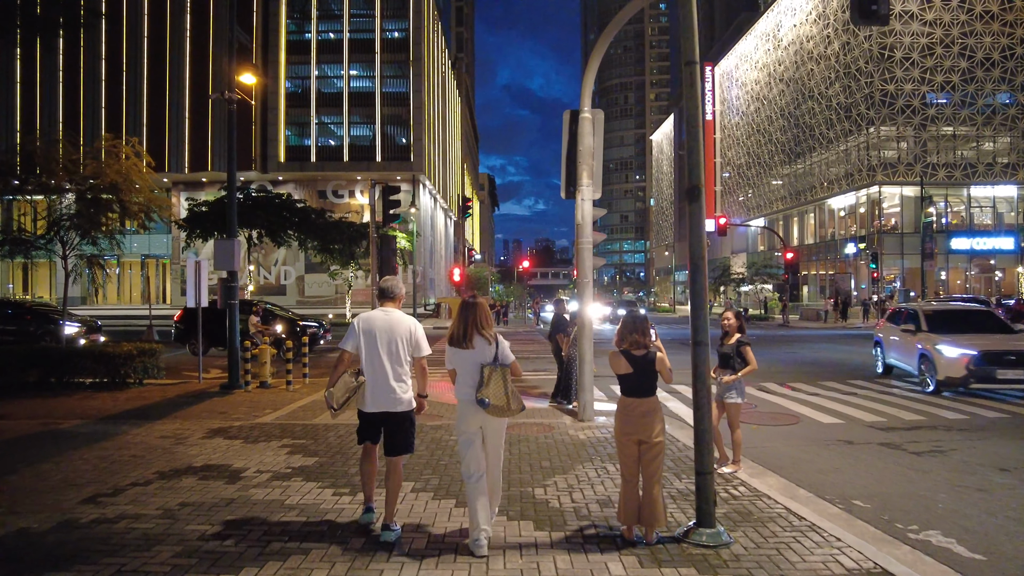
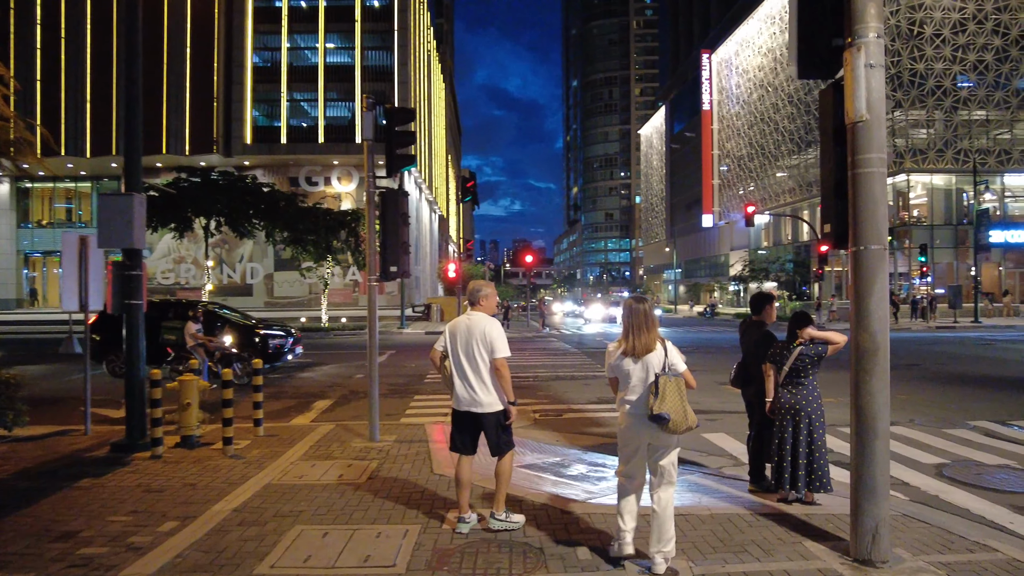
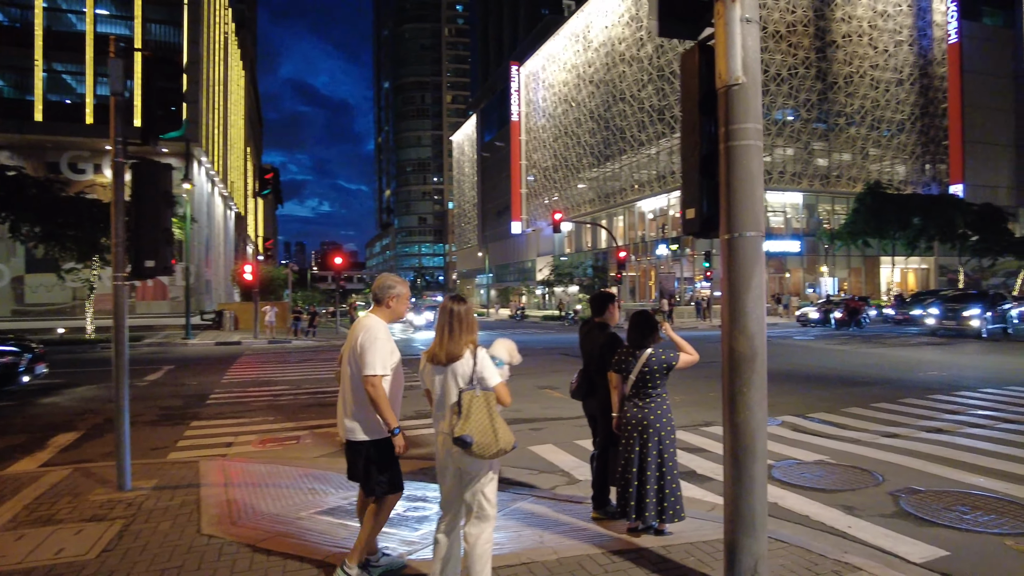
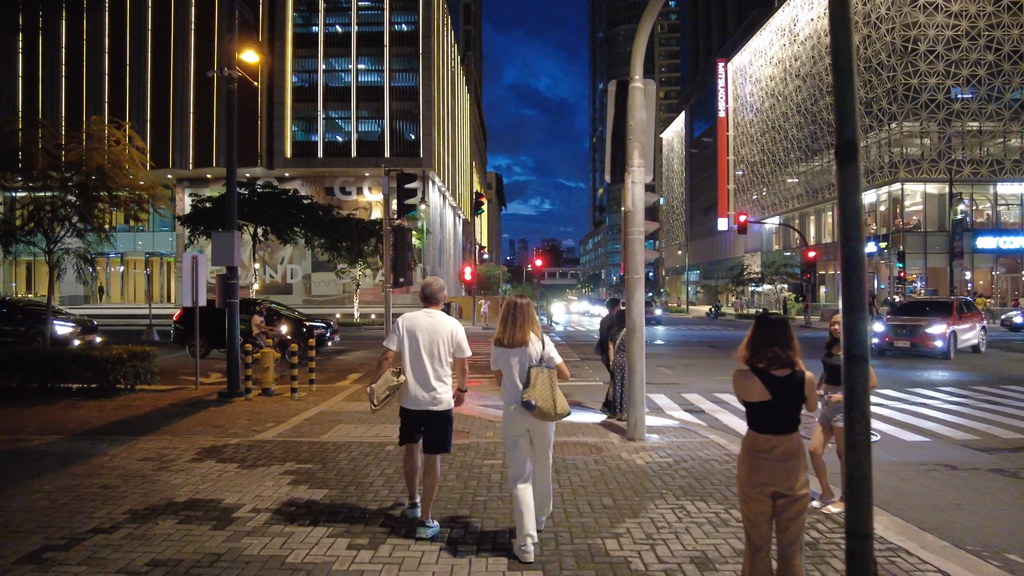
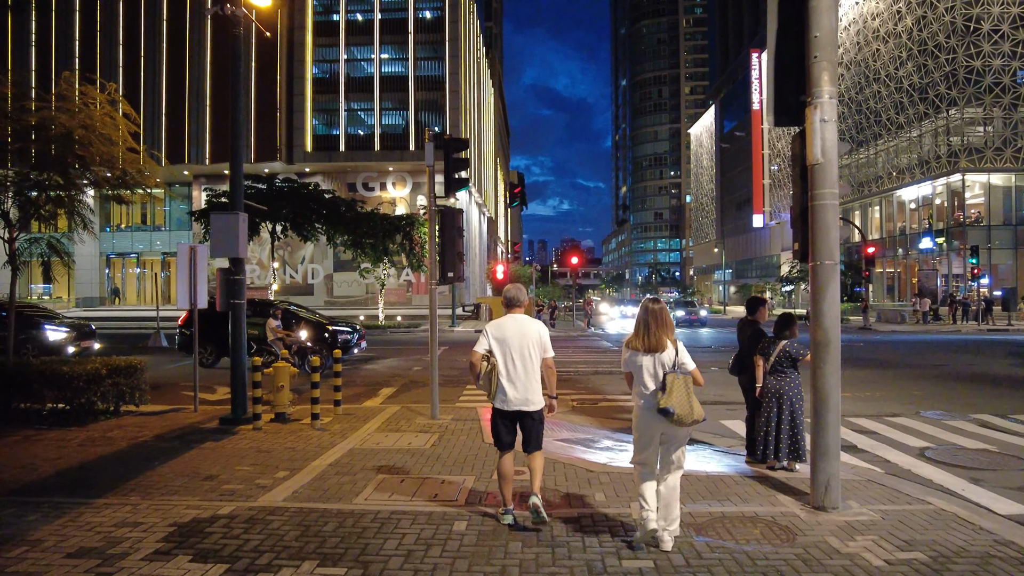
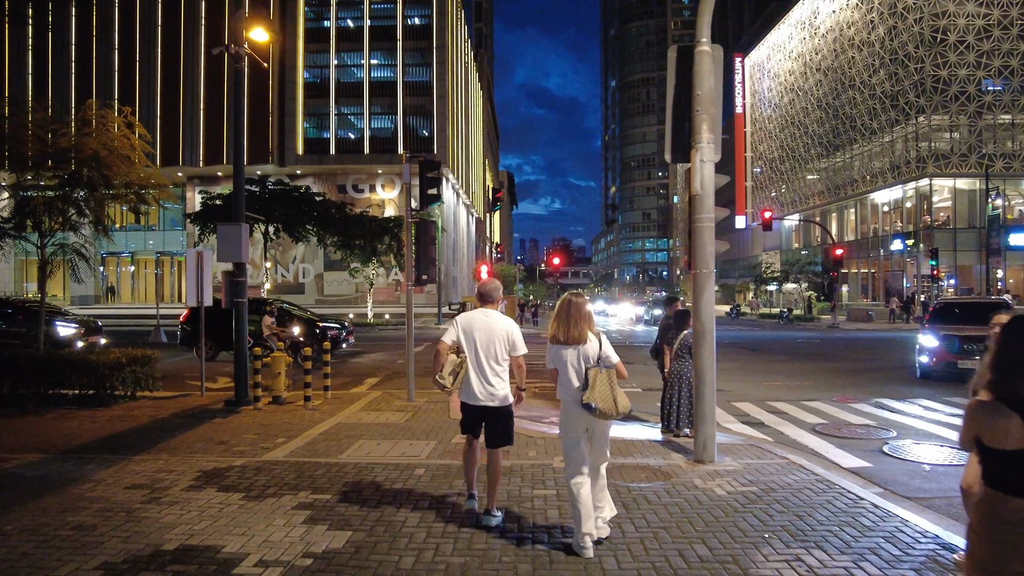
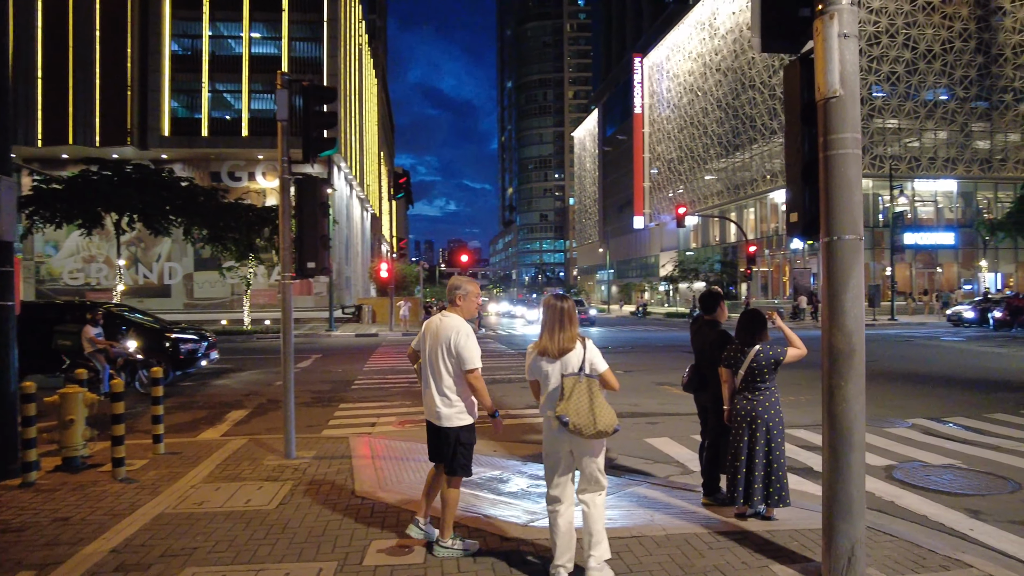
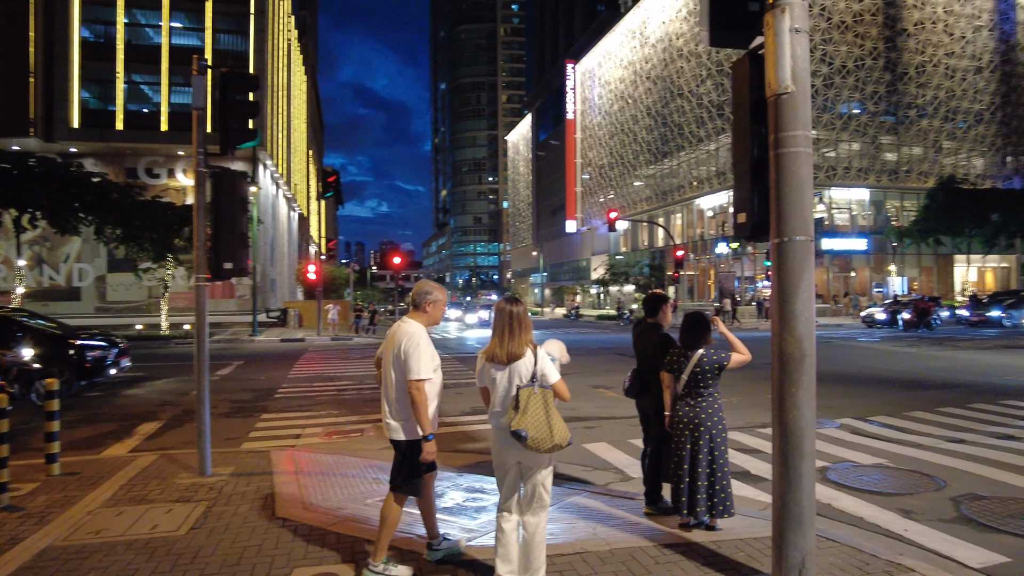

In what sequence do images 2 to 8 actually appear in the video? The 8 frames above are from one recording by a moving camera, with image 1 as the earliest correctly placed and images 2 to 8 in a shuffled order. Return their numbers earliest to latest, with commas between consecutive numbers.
4, 6, 5, 2, 7, 8, 3
